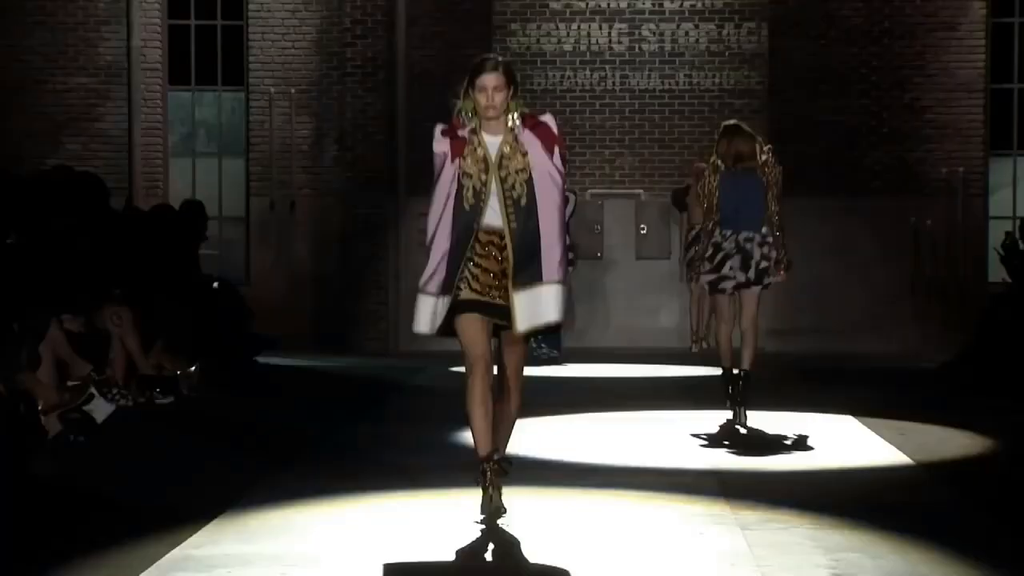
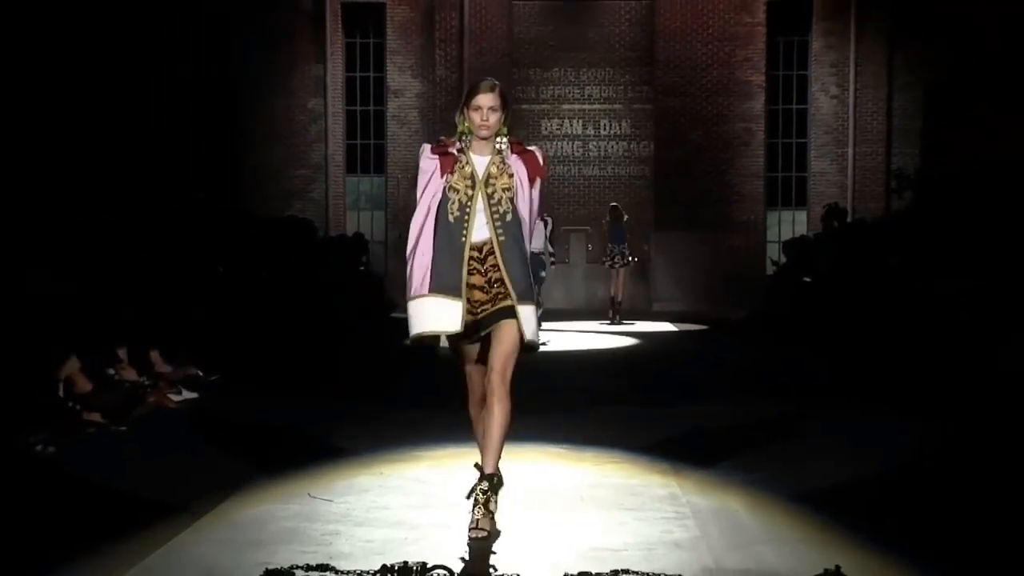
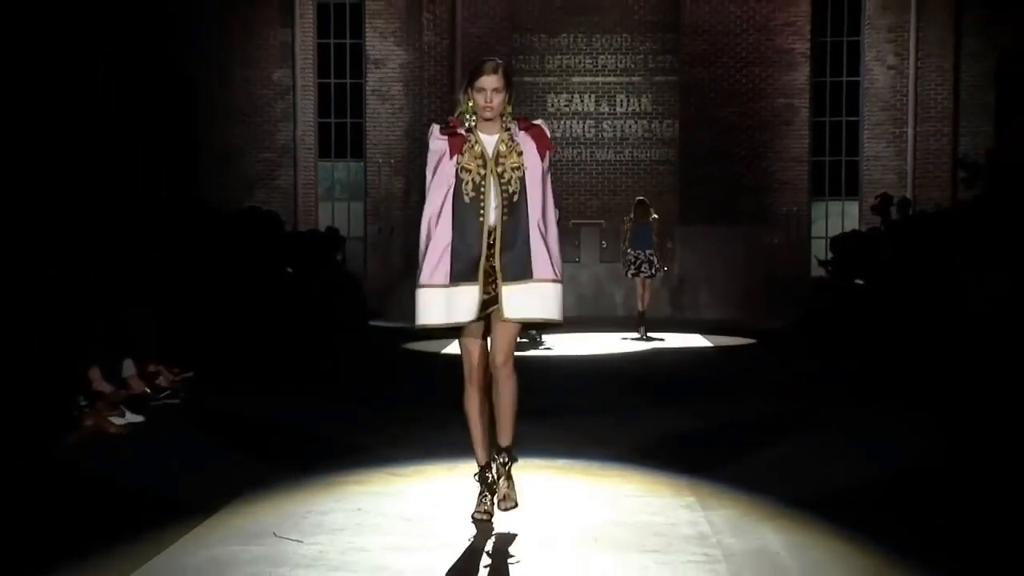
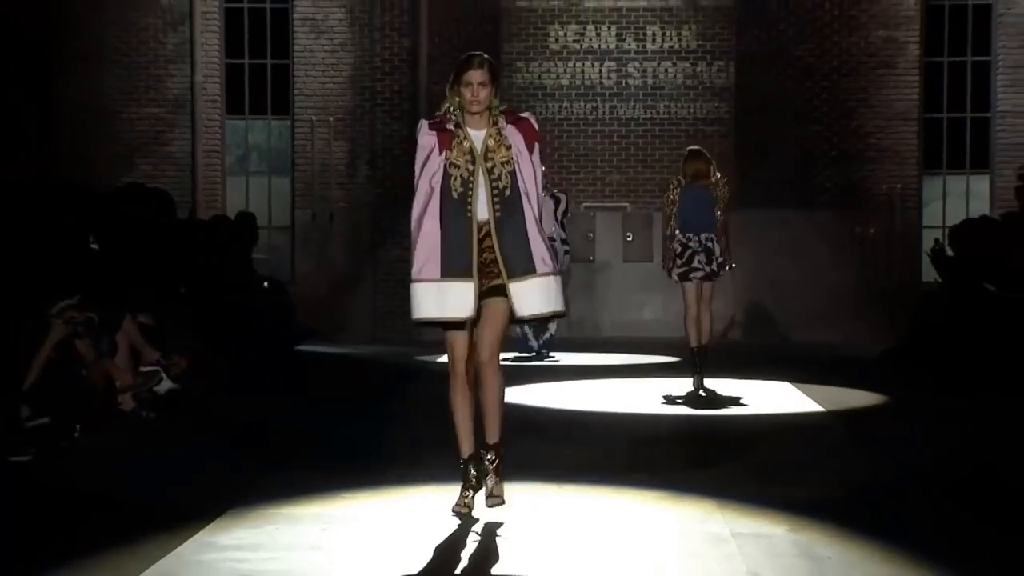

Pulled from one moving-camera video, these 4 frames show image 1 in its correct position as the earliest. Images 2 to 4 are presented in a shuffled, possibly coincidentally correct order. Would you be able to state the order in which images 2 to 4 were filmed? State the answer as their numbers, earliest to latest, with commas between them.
4, 3, 2
